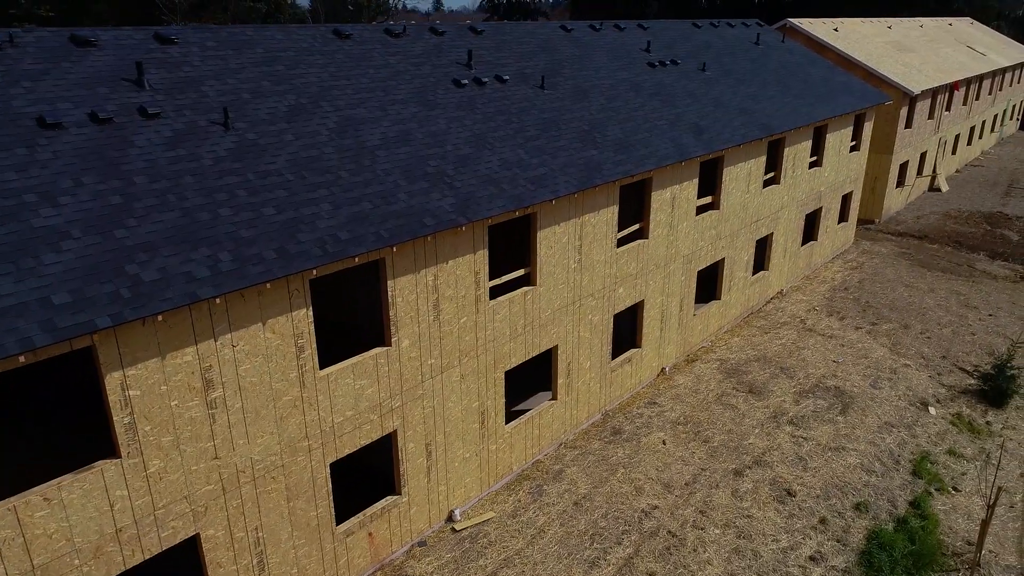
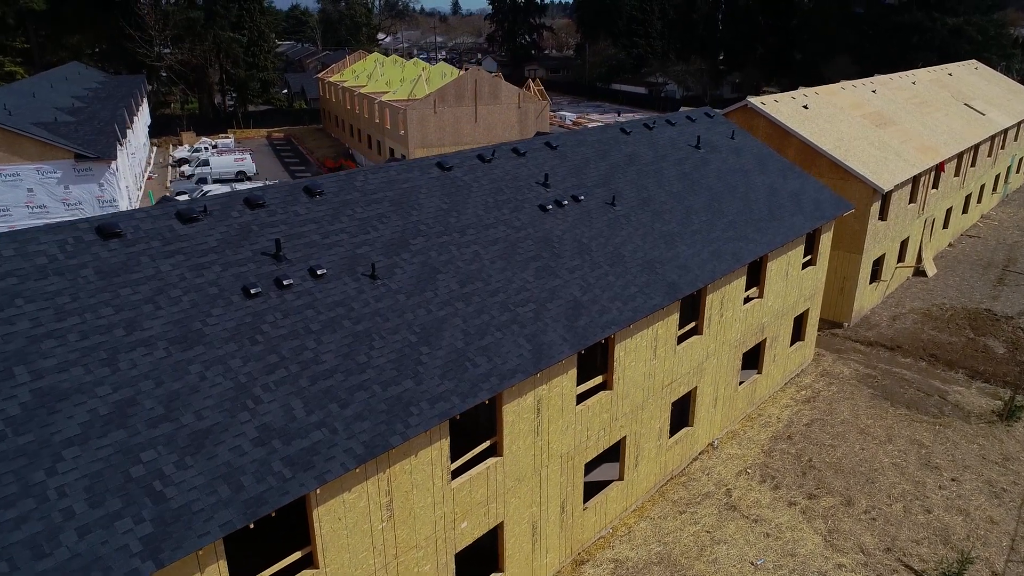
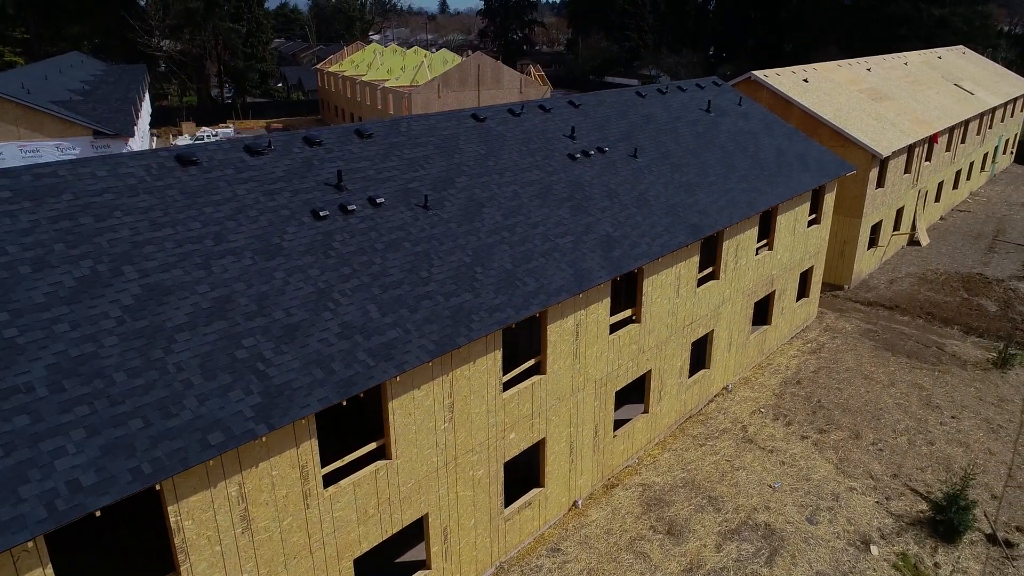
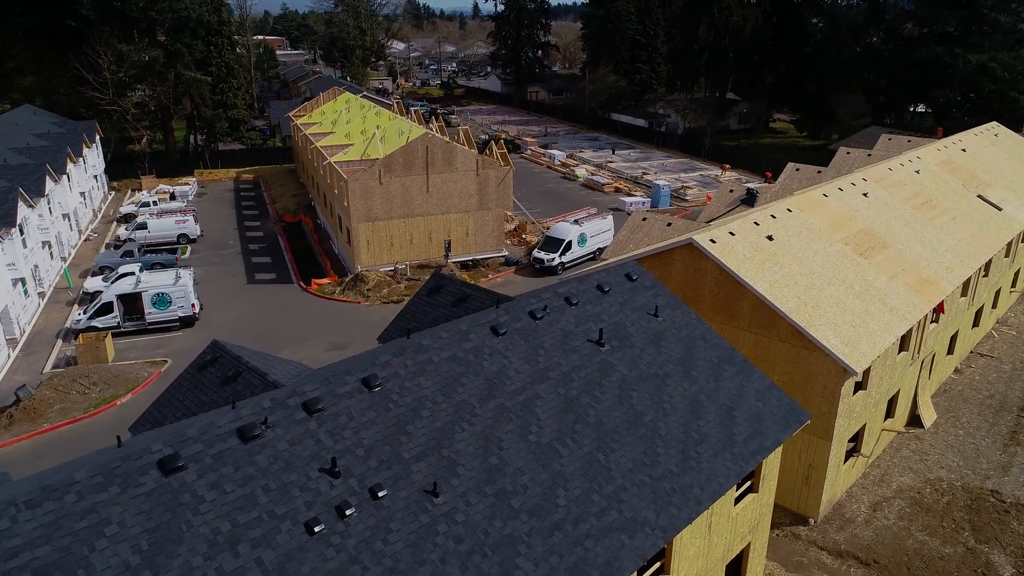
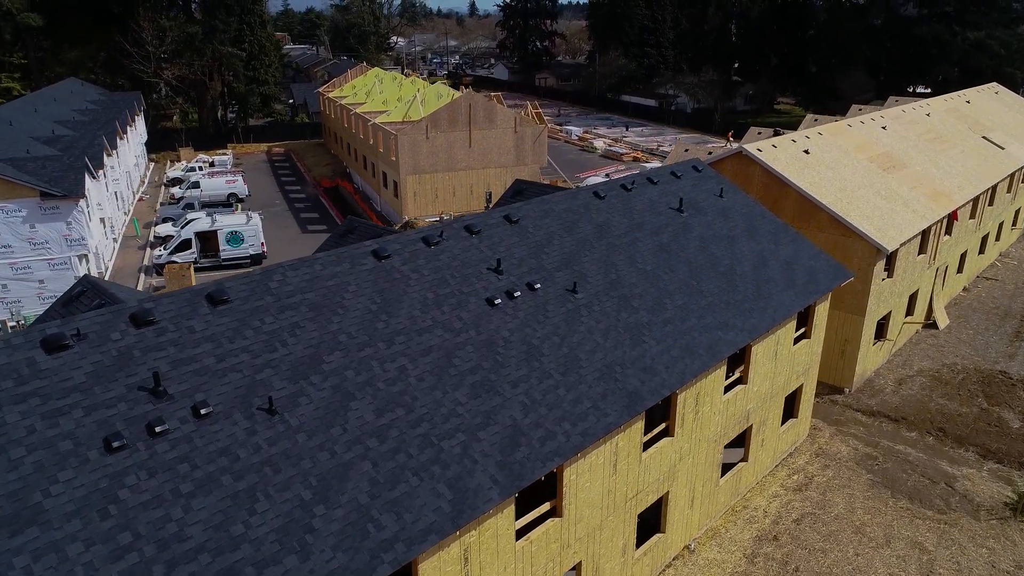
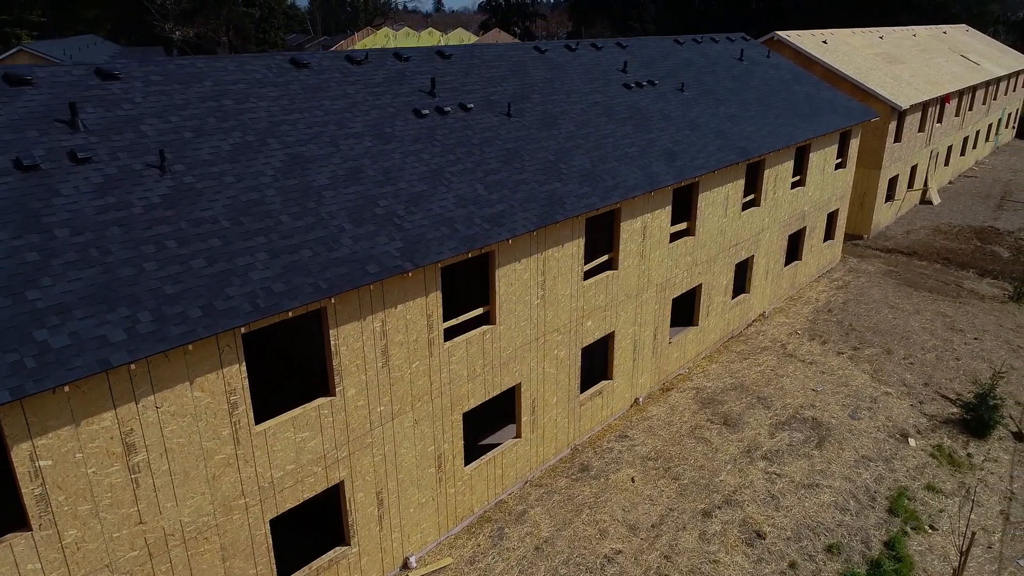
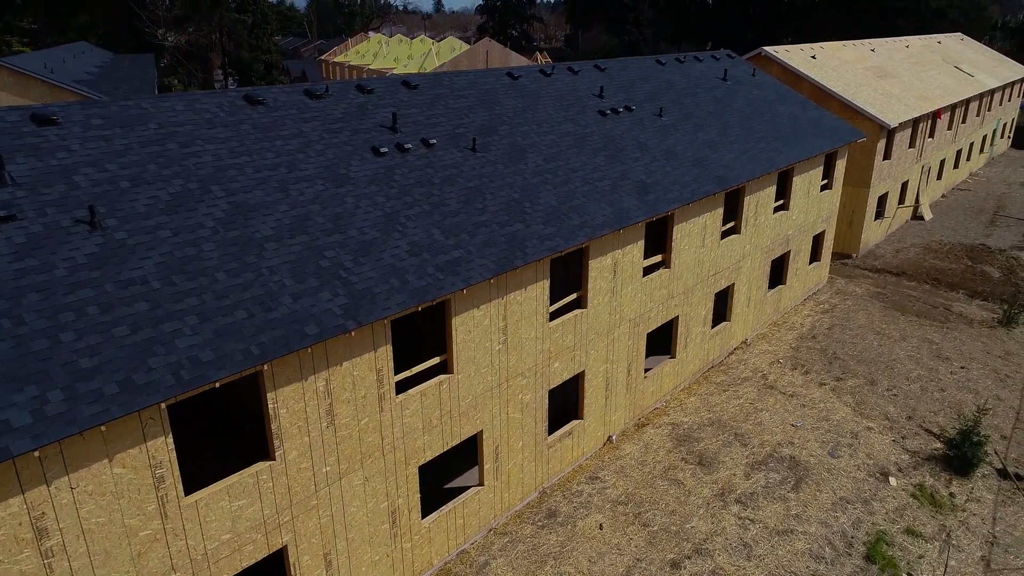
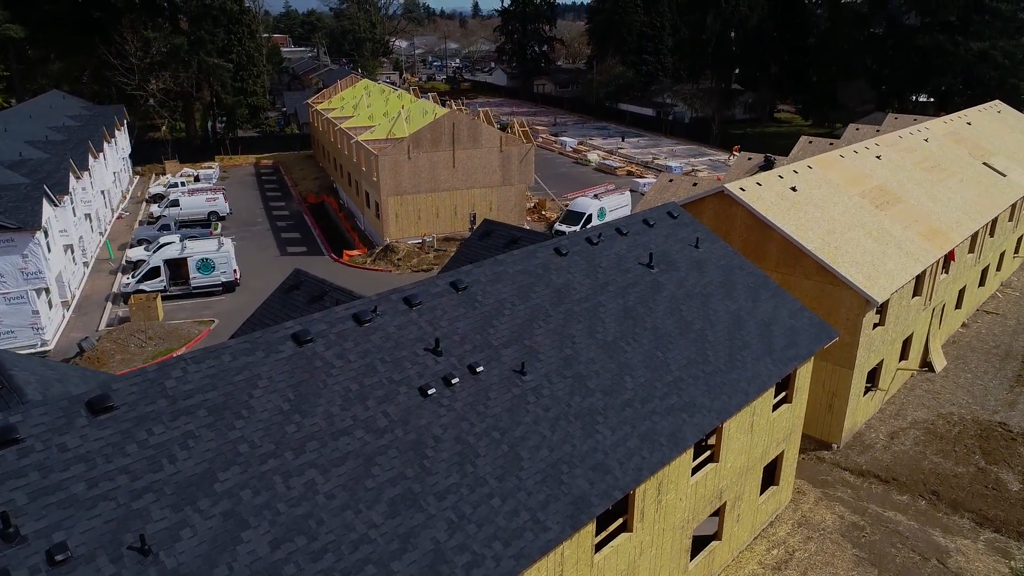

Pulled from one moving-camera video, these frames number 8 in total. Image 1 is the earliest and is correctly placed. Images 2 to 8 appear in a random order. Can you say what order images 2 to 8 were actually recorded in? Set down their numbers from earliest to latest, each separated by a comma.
6, 7, 3, 2, 5, 8, 4
